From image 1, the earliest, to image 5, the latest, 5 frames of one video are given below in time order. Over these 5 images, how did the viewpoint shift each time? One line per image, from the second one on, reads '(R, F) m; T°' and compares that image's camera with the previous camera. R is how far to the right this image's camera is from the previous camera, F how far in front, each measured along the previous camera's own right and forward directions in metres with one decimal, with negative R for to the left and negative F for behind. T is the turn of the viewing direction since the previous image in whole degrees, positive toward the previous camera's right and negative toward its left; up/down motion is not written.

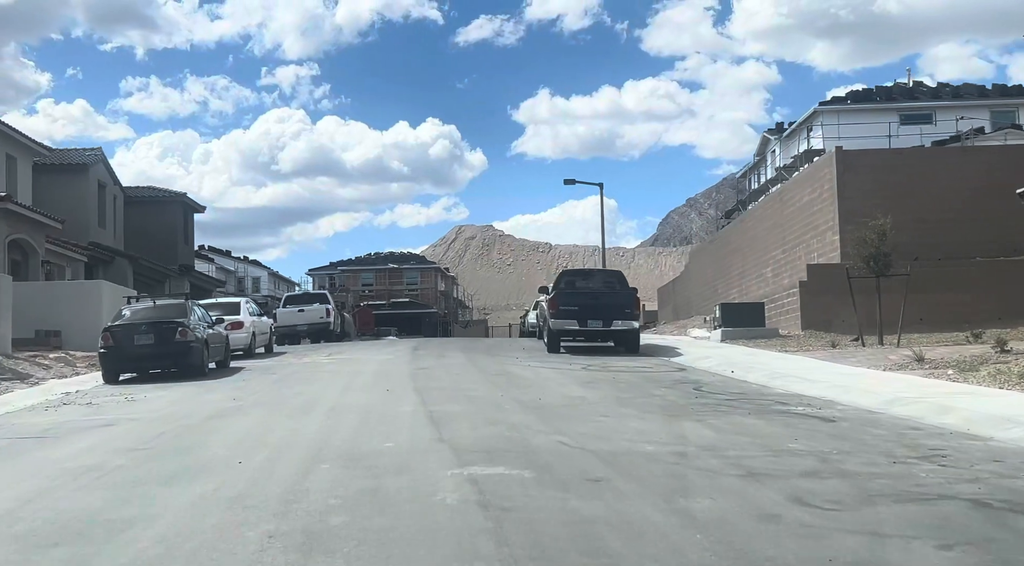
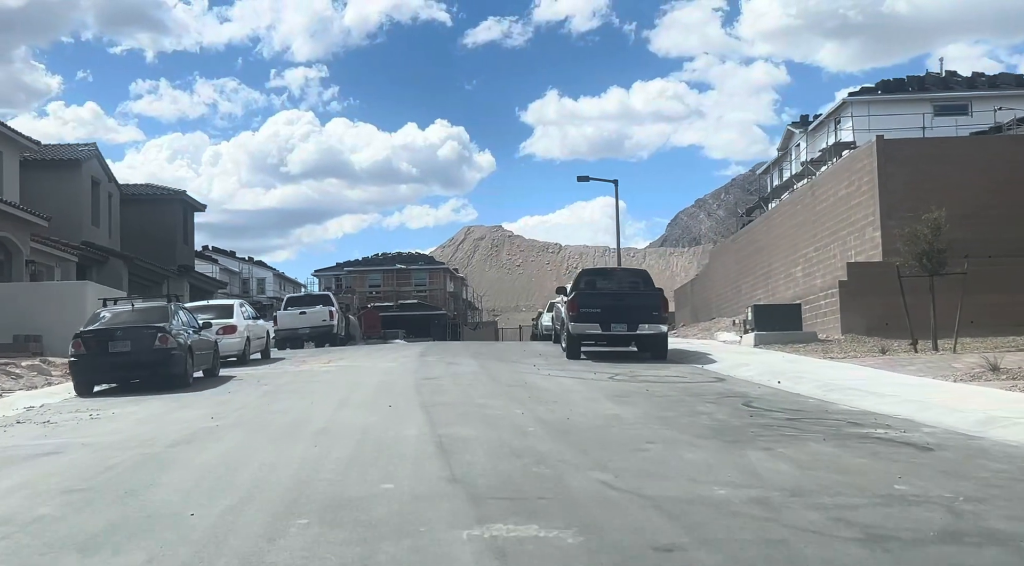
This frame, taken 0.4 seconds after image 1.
(-0.2, +1.8) m; -1°
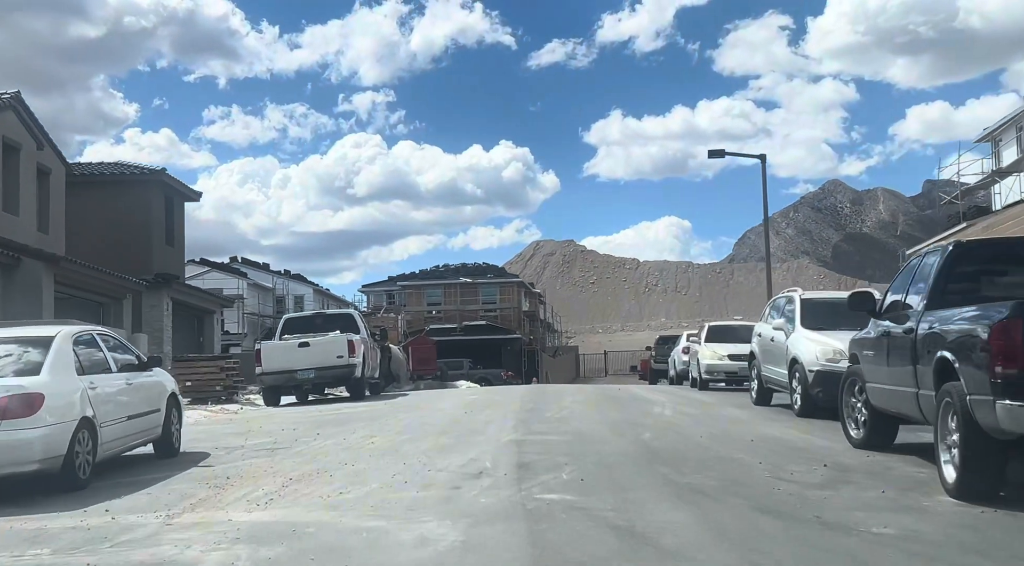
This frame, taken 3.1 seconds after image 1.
(-1.7, +13.1) m; -4°
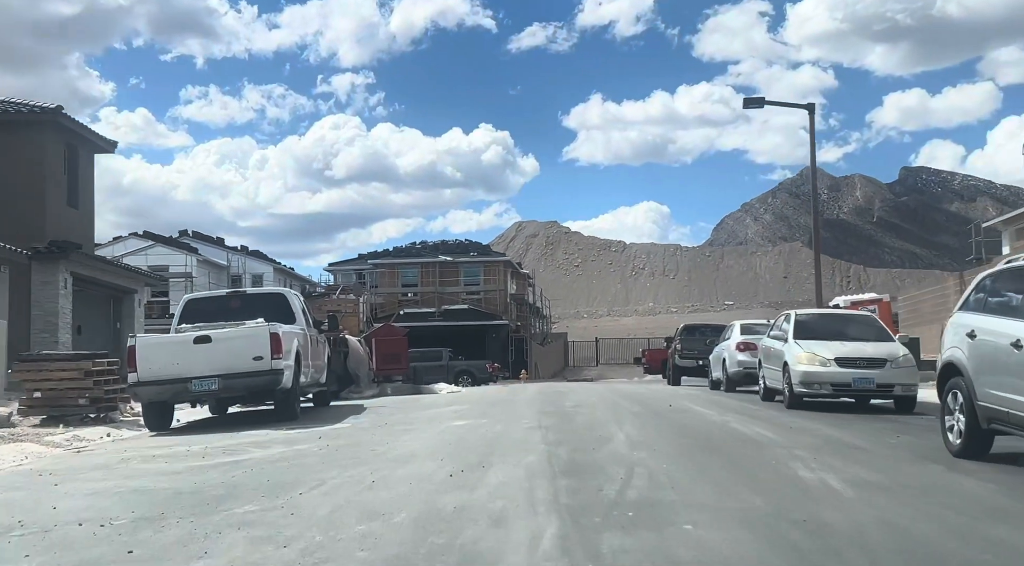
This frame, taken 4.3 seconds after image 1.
(-0.4, +6.4) m; +1°
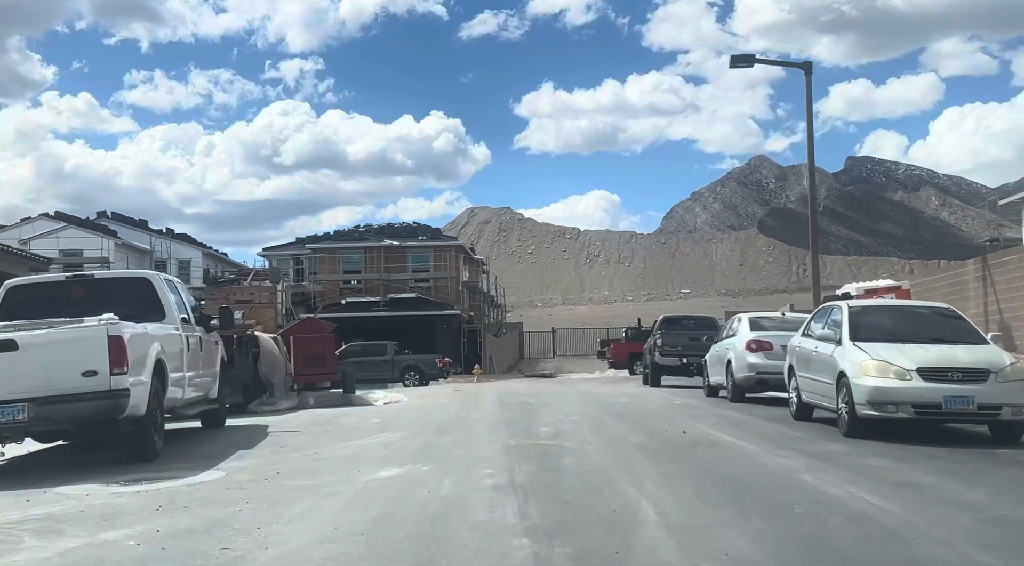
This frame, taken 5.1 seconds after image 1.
(0.0, +4.0) m; +3°
